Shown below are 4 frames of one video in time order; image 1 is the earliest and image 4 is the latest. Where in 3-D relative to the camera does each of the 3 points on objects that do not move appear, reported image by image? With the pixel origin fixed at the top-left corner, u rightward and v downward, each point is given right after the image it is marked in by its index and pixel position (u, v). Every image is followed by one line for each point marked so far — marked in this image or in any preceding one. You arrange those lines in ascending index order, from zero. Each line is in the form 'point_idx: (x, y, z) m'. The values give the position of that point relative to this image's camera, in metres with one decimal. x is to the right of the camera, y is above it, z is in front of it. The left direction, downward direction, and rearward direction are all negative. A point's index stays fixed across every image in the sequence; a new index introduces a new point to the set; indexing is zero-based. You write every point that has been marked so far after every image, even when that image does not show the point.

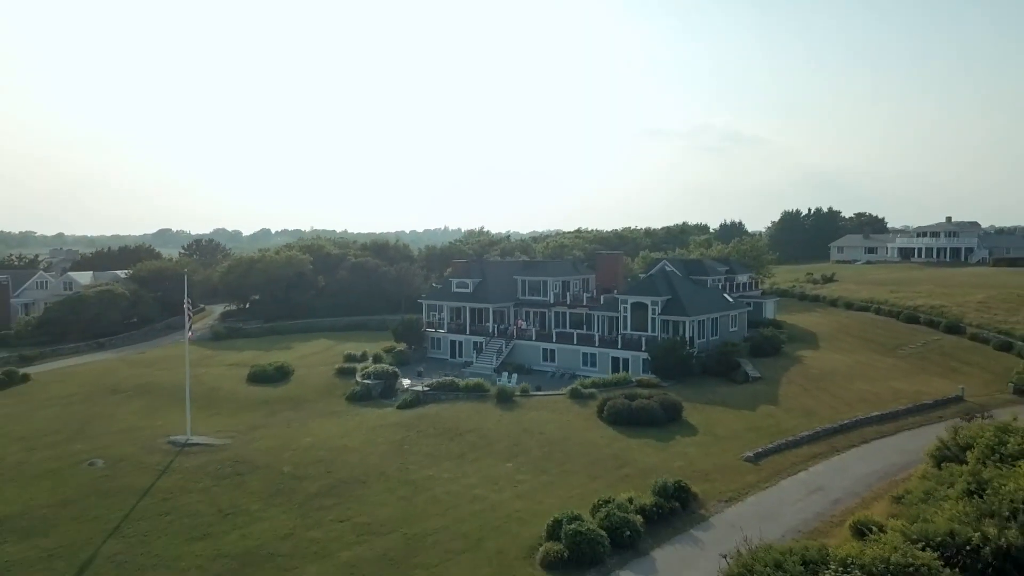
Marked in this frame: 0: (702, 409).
0: (+4.1, -2.6, +17.2) m
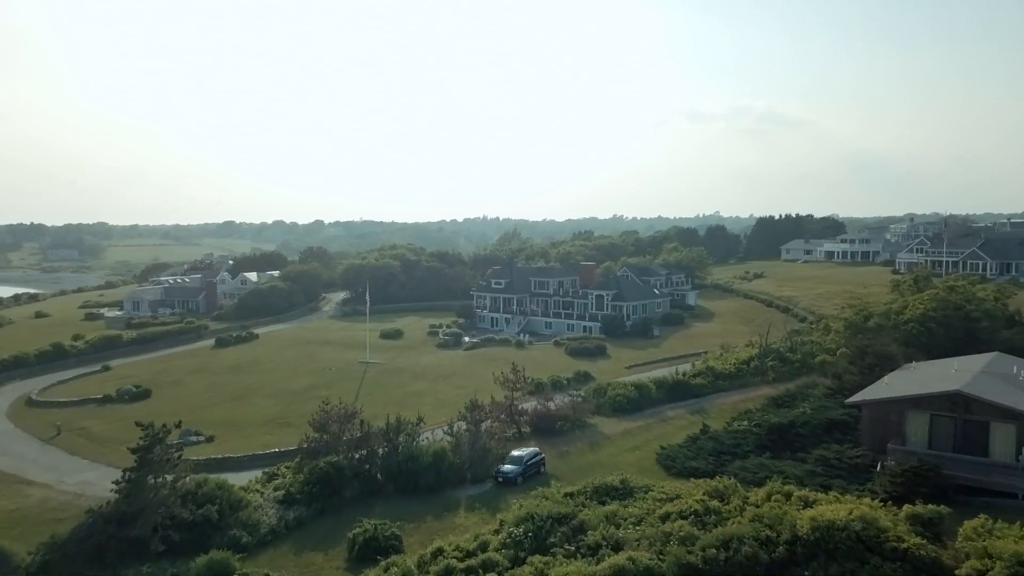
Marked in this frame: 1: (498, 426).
0: (+4.5, -2.6, +34.0) m
1: (-0.3, -3.4, +19.6) m
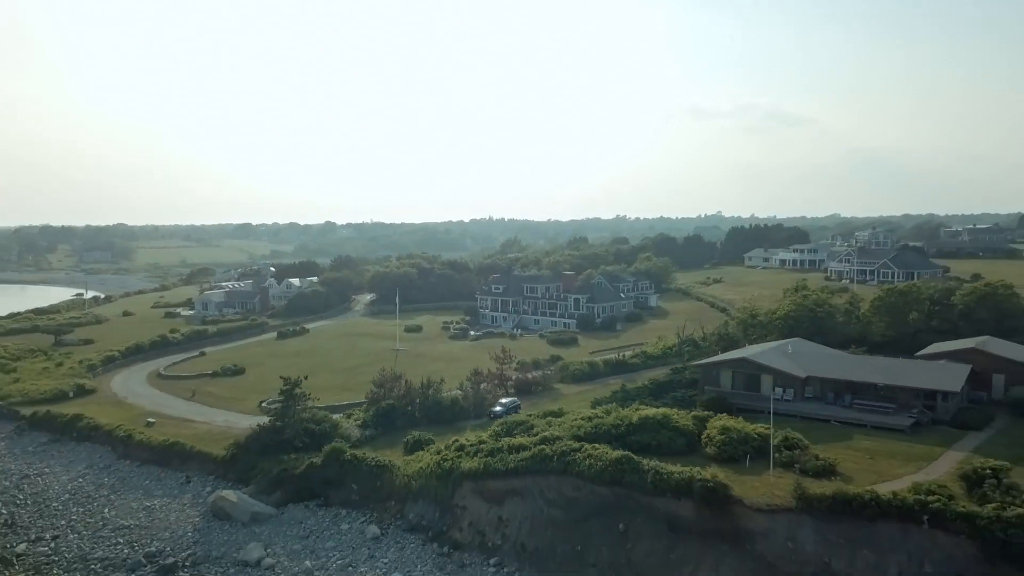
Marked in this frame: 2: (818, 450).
0: (+4.2, -2.9, +44.6) m
1: (-0.7, -3.7, +30.4) m
2: (+7.3, -3.8, +19.0) m
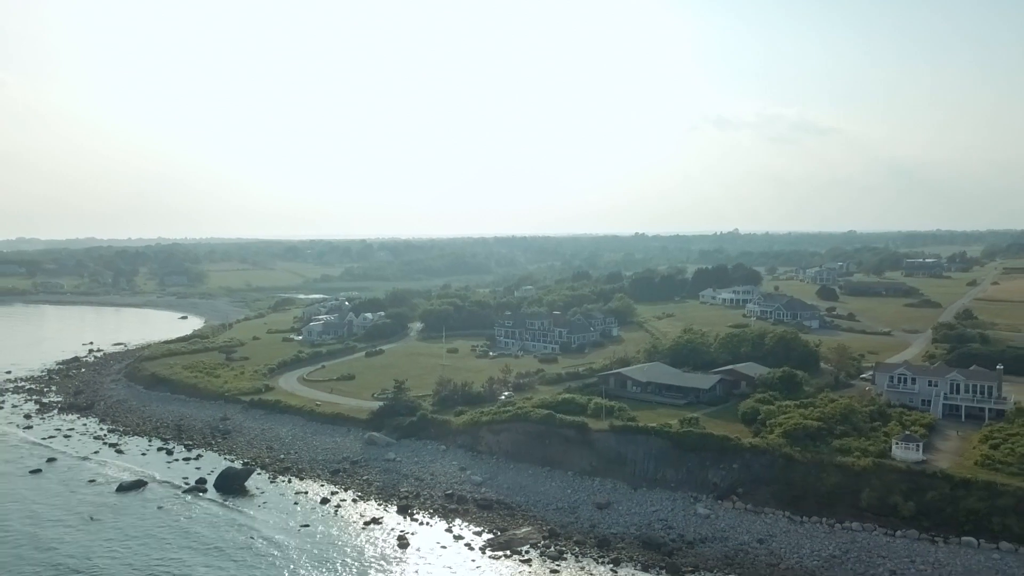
0: (+4.5, -6.2, +70.0) m
1: (-0.9, -6.8, +55.9) m
2: (+6.8, -6.8, +44.2) m
